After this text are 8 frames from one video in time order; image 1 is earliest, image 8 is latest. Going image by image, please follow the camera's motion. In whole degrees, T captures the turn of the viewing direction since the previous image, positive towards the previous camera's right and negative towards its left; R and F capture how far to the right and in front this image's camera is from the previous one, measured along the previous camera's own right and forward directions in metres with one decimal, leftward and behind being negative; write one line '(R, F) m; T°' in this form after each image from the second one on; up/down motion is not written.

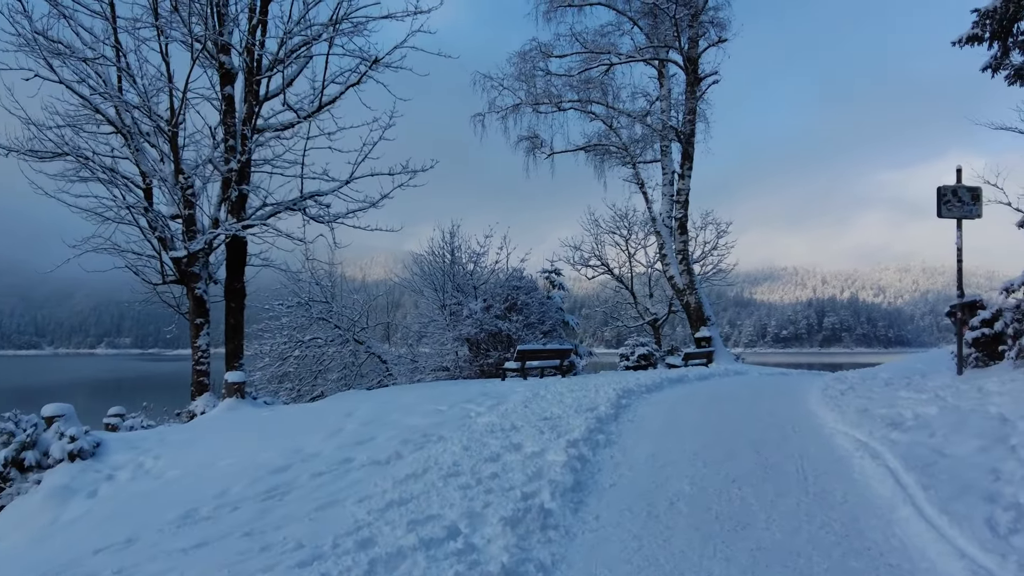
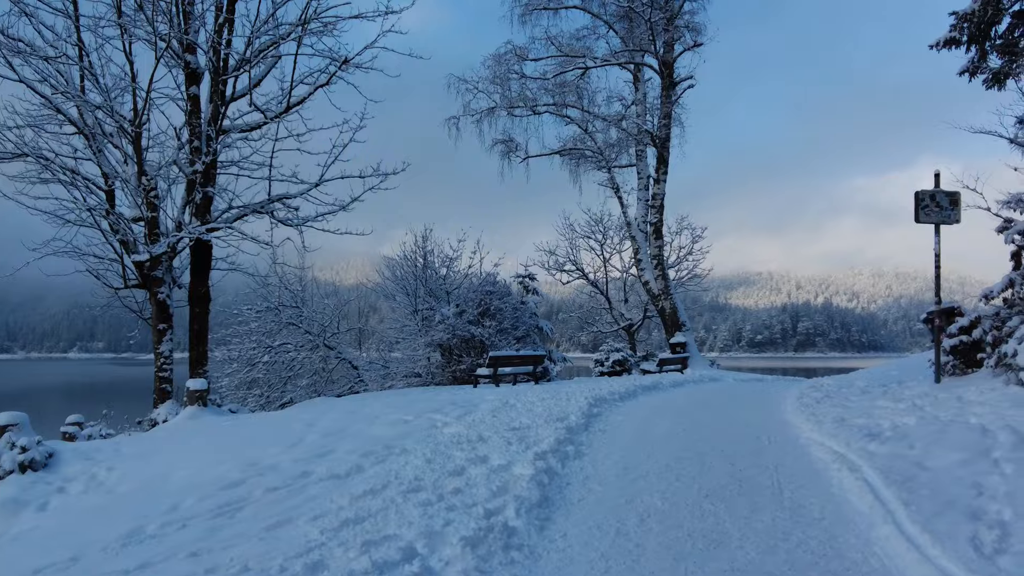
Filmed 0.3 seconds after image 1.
(+0.1, +0.3) m; +2°
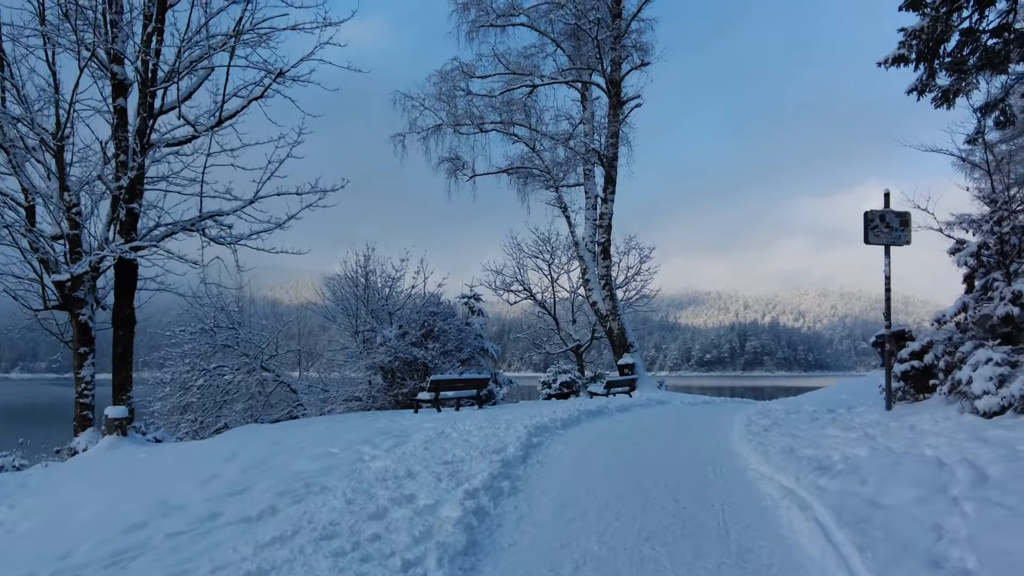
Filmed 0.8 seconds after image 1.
(+0.2, +0.5) m; +4°
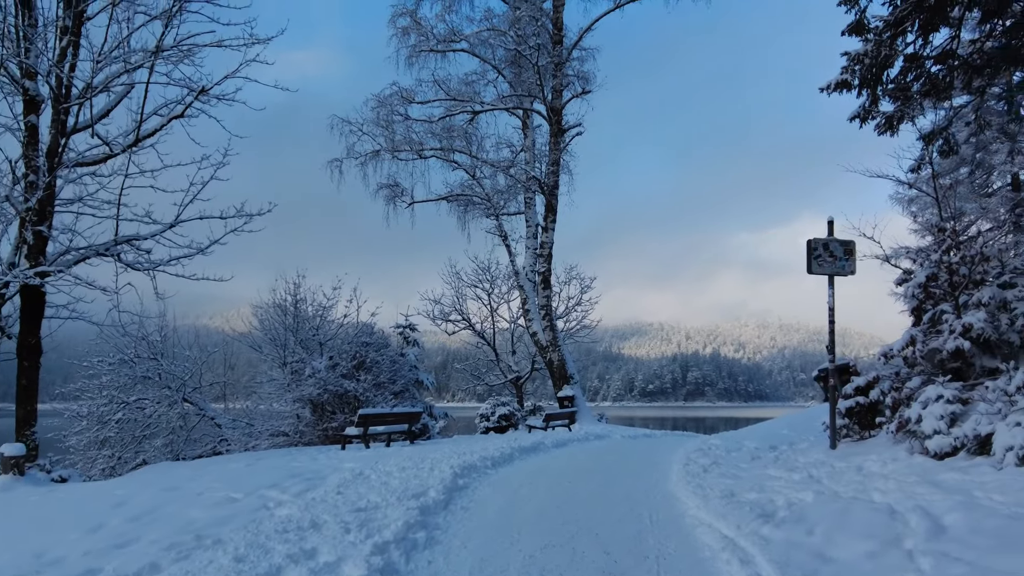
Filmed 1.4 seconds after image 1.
(+0.2, +0.5) m; +5°
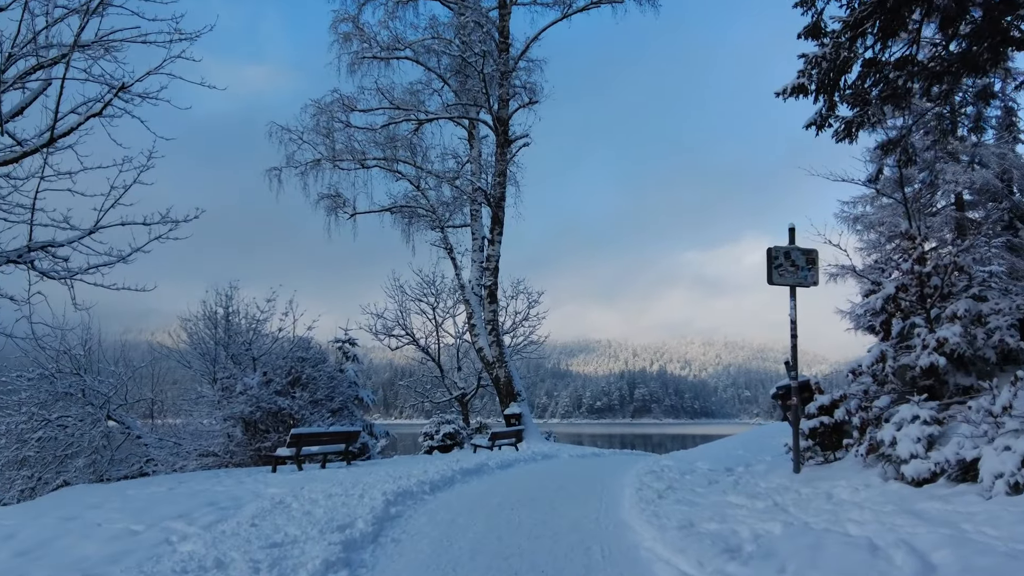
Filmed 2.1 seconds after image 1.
(+0.1, +0.6) m; +5°
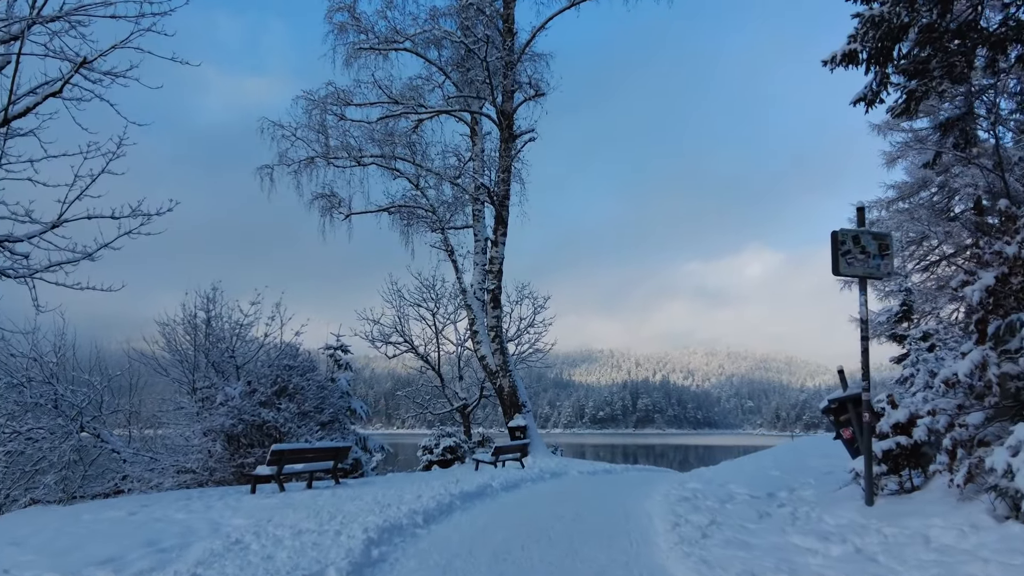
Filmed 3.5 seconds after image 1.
(-0.1, +0.9) m; 0°
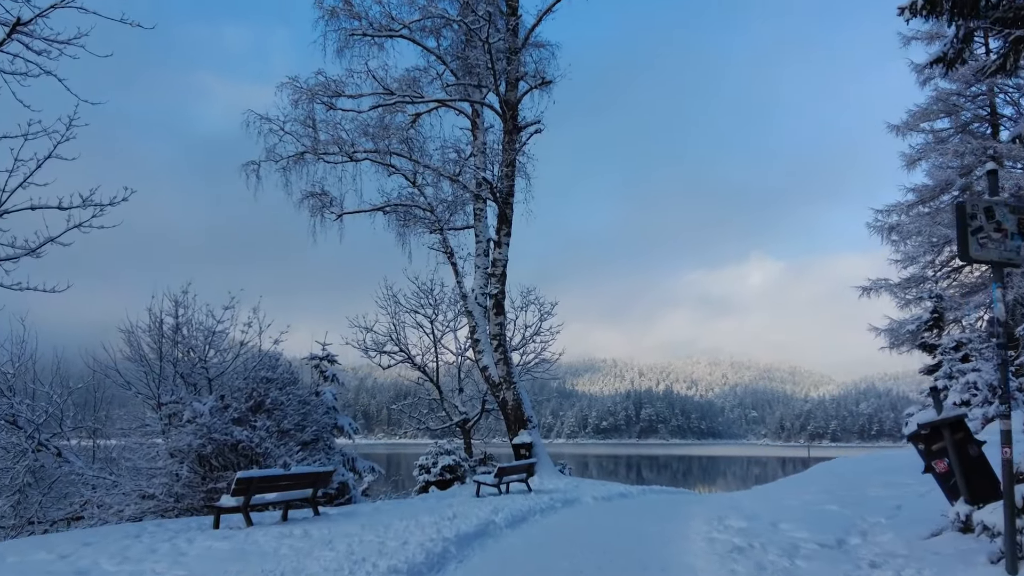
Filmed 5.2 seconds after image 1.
(0.0, +1.2) m; 0°
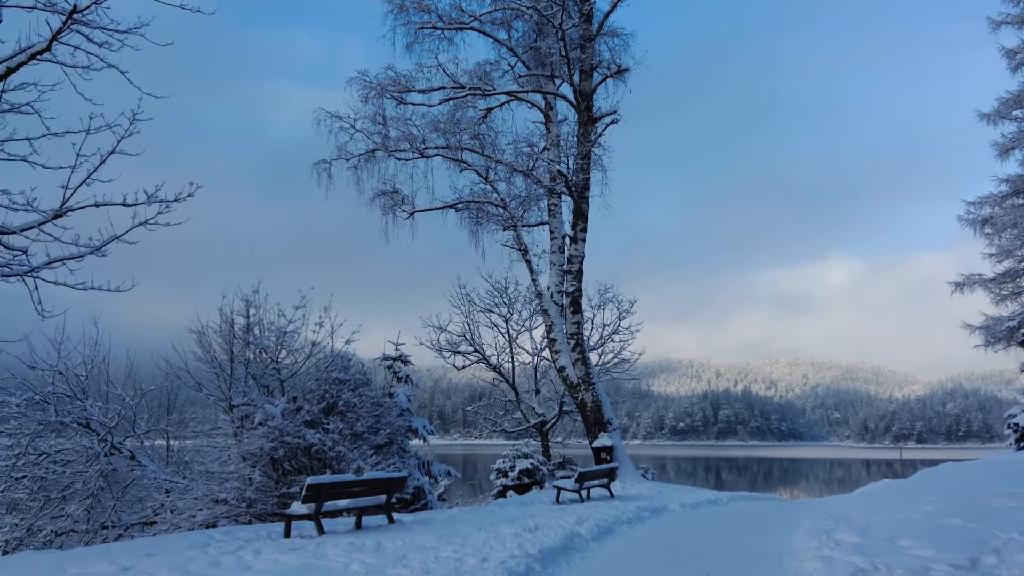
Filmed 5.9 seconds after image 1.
(-0.1, +0.6) m; -7°
